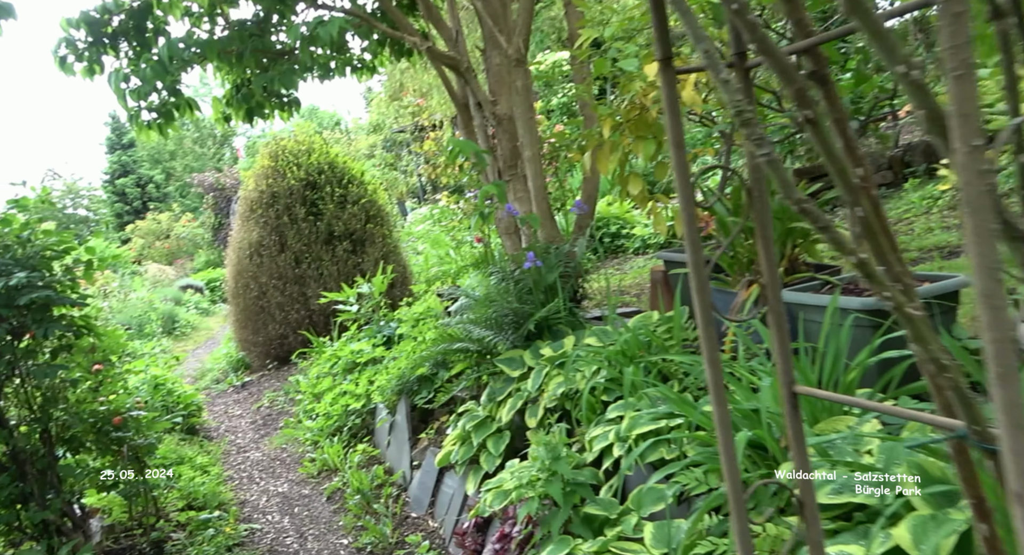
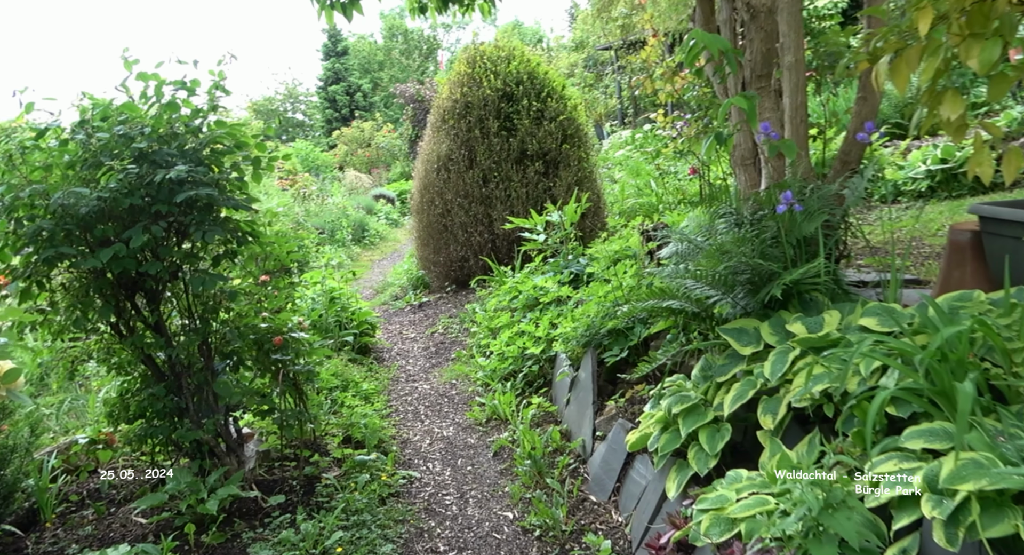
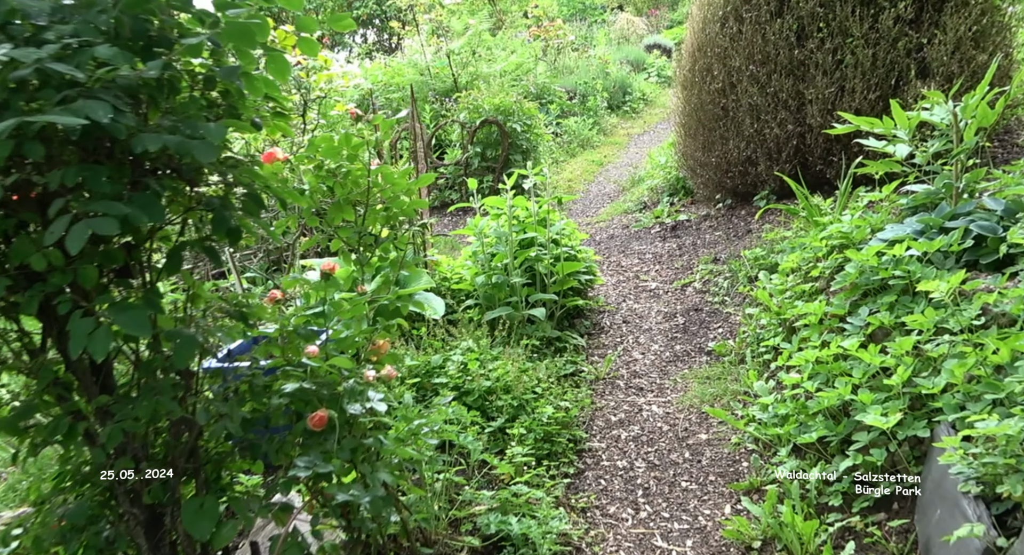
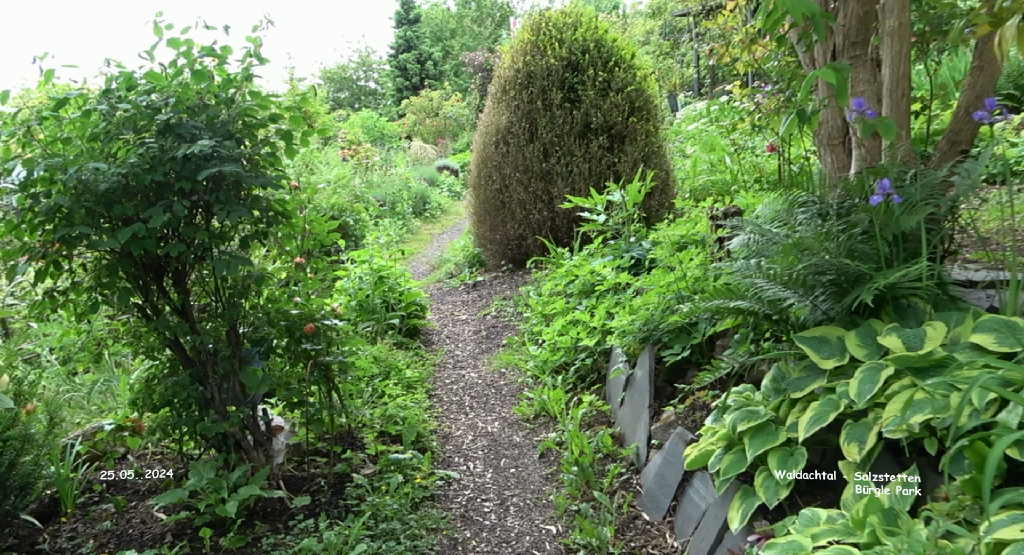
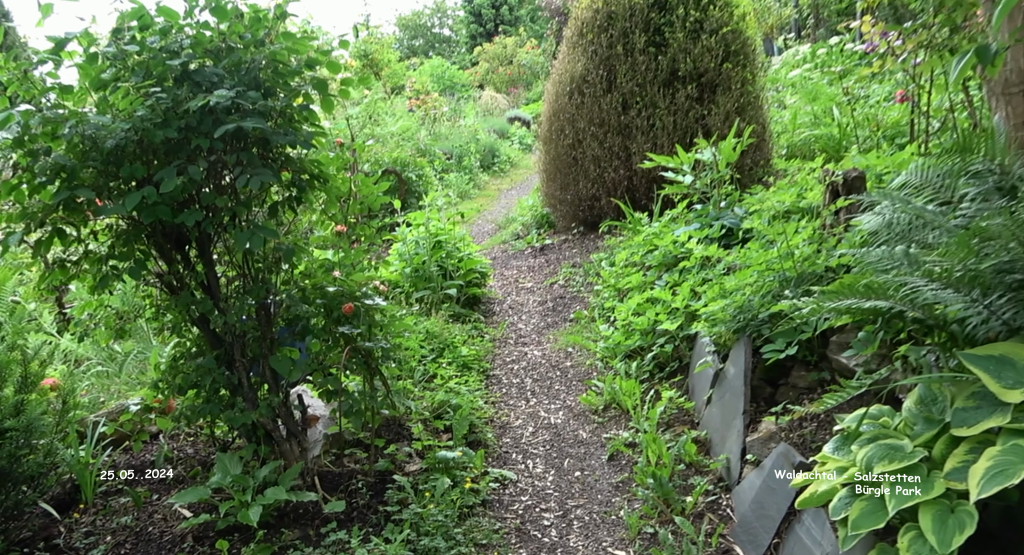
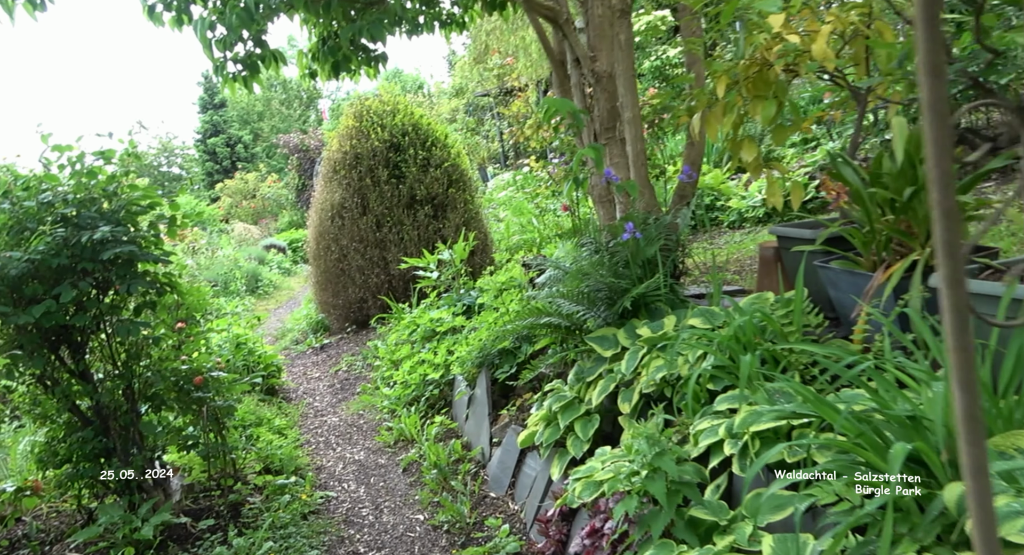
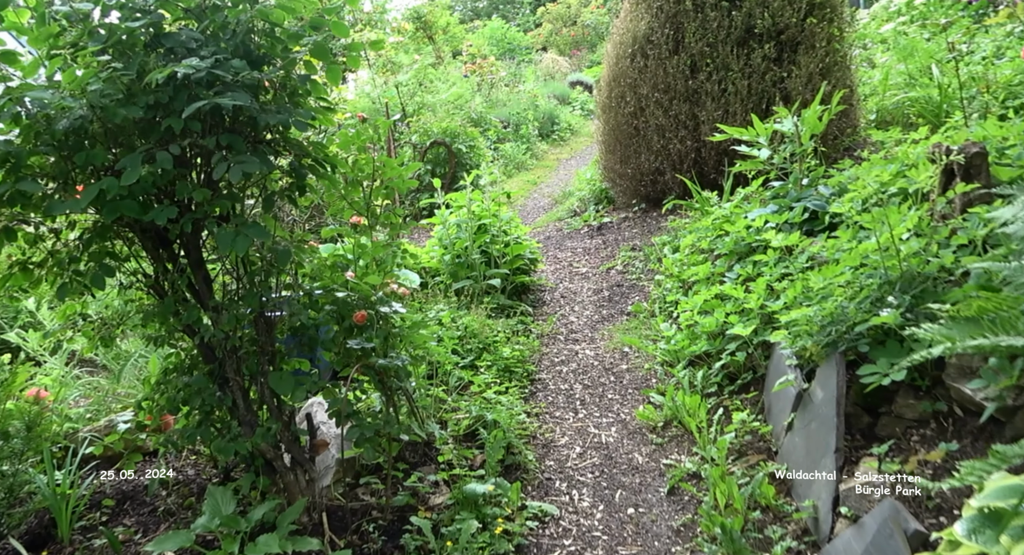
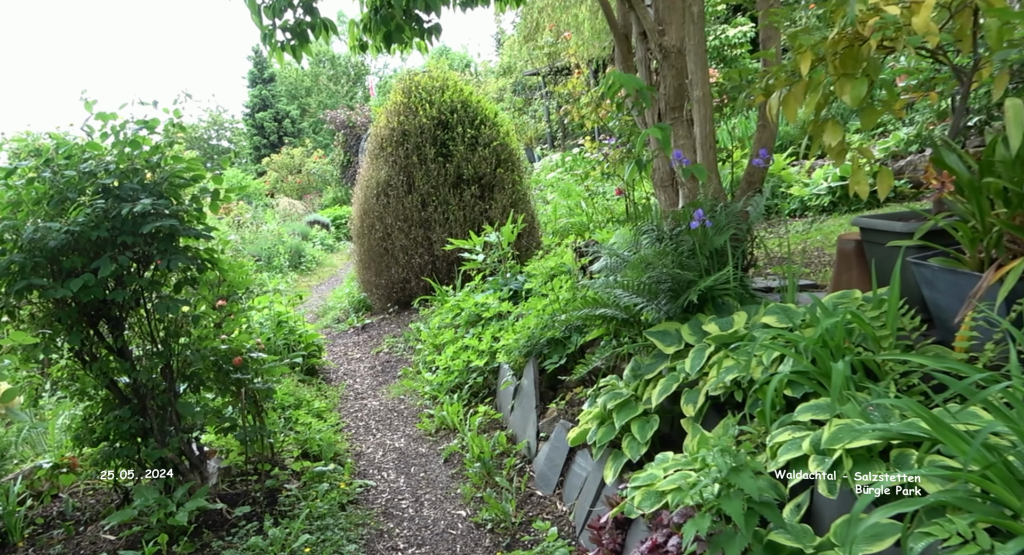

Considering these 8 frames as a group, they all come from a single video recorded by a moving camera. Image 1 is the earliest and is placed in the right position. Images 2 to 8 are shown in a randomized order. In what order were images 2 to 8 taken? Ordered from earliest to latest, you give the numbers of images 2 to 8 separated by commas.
6, 8, 2, 4, 5, 7, 3
